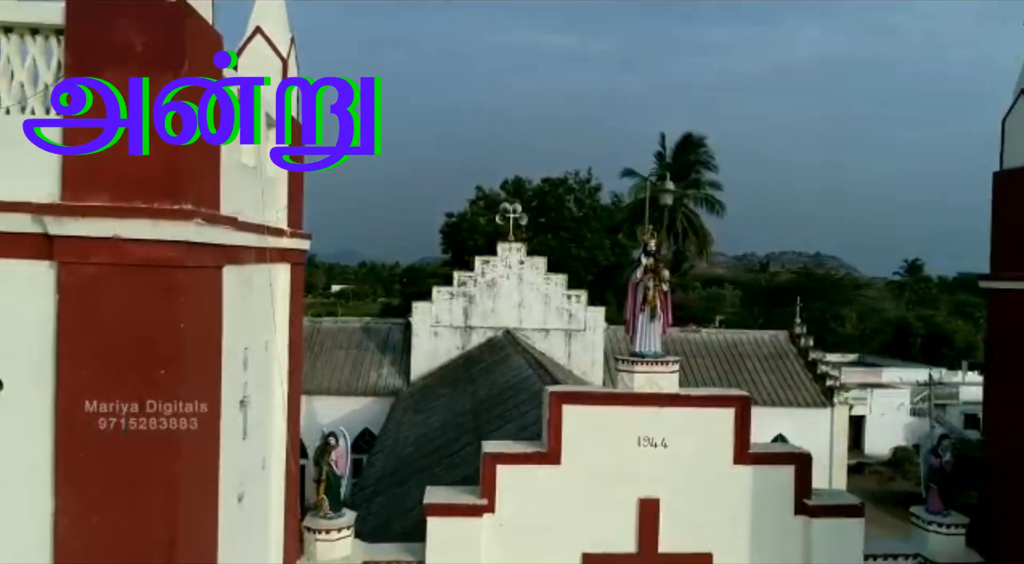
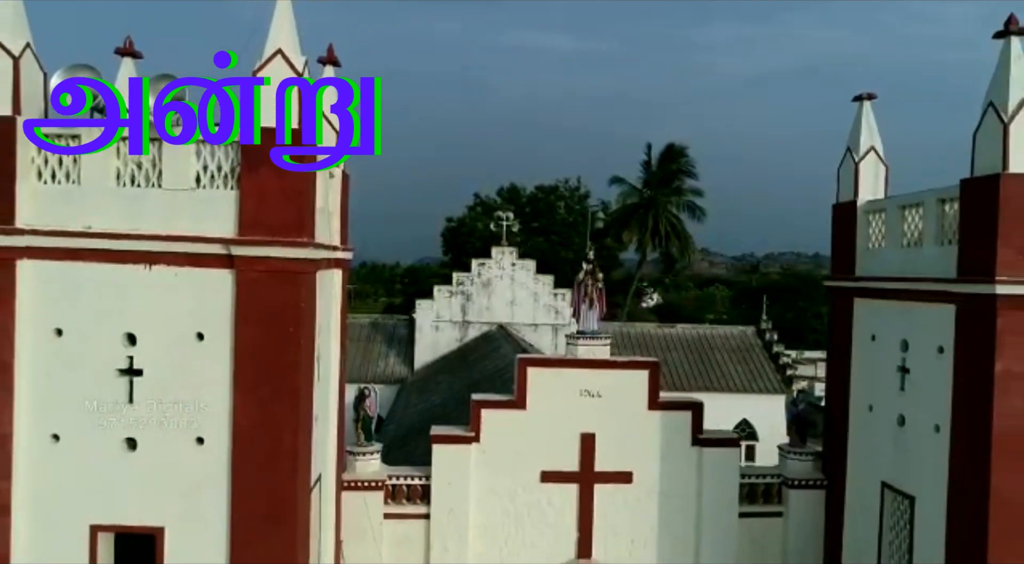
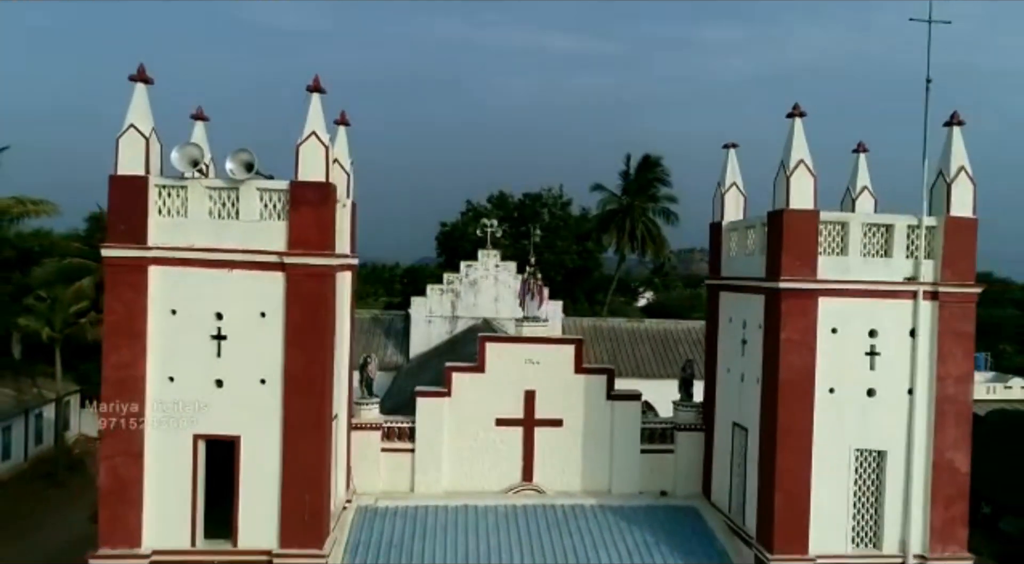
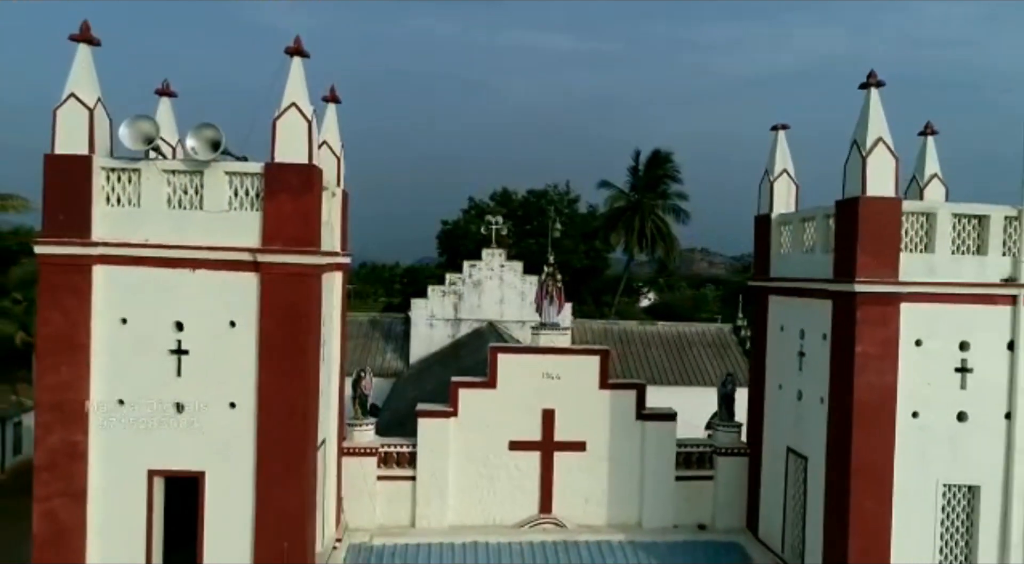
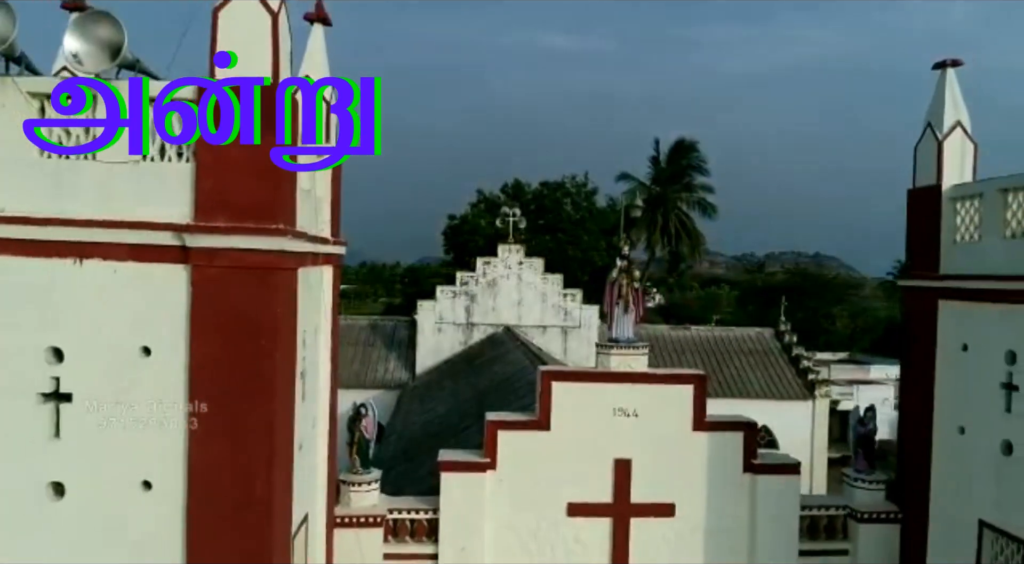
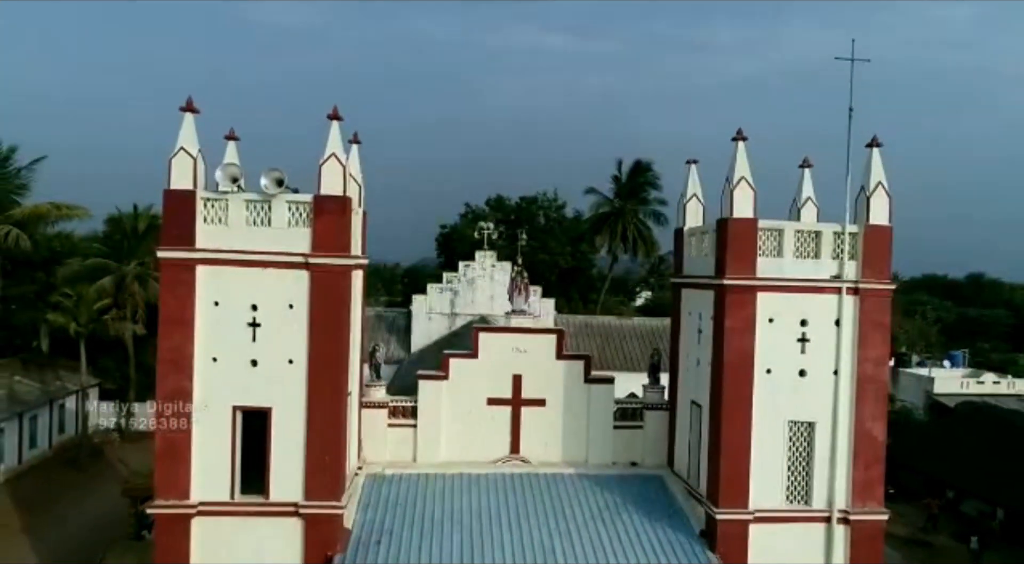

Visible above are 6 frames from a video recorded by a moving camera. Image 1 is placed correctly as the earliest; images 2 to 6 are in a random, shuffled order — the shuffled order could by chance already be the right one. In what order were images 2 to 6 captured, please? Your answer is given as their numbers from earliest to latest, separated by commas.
5, 2, 4, 3, 6
